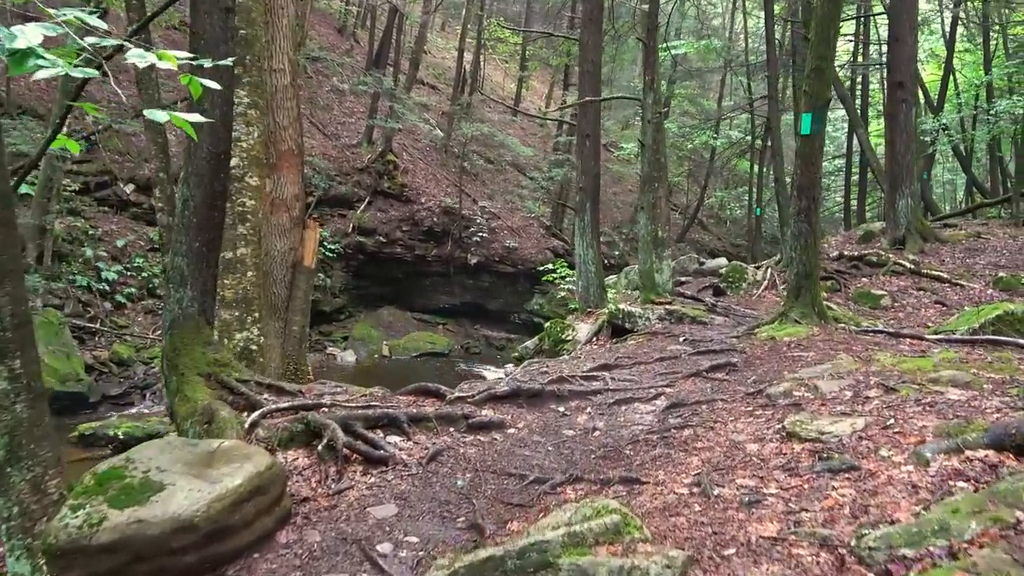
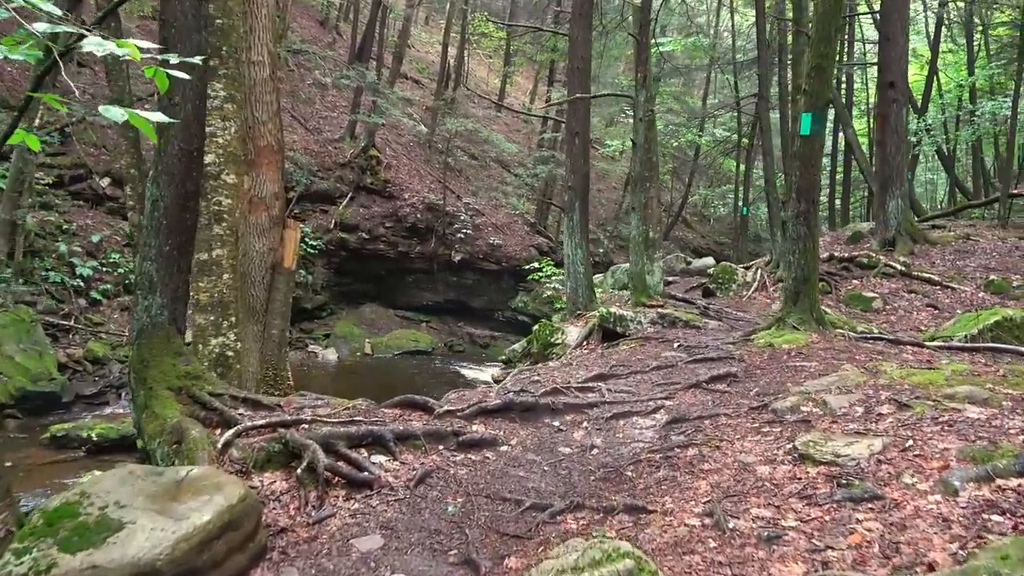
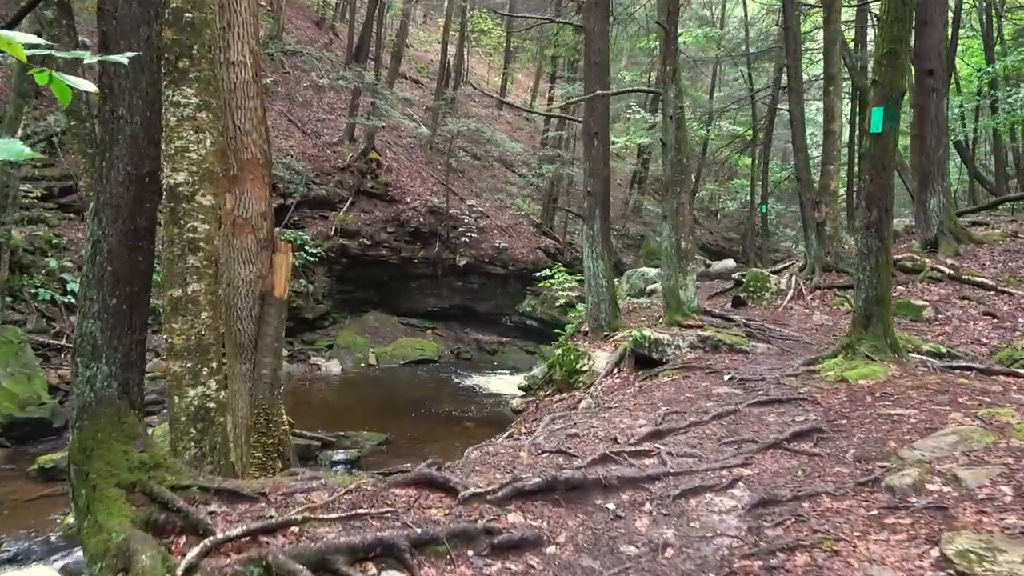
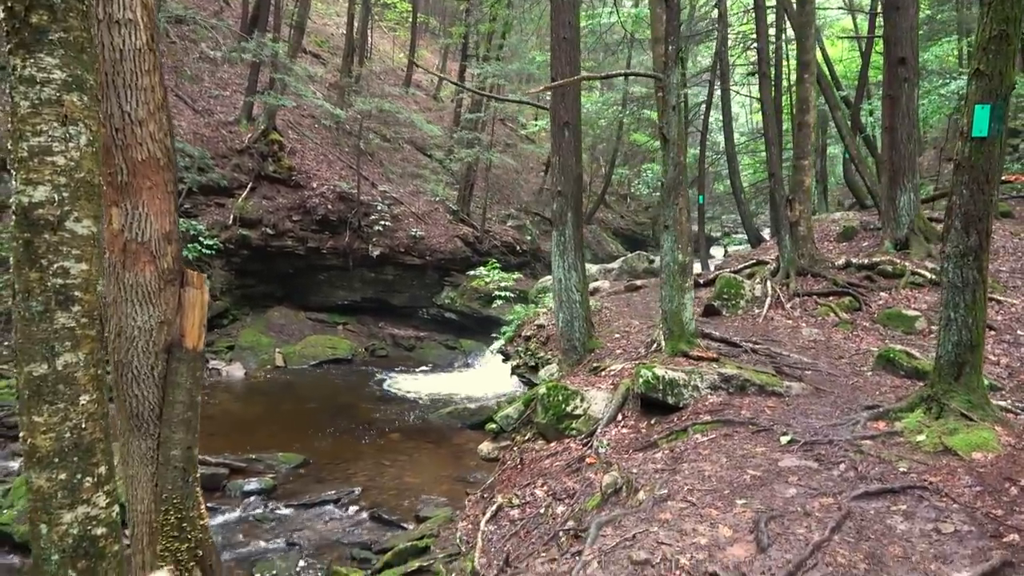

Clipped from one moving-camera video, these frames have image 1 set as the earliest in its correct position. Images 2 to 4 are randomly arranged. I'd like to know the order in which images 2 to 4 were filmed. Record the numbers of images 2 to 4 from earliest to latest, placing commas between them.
2, 3, 4
